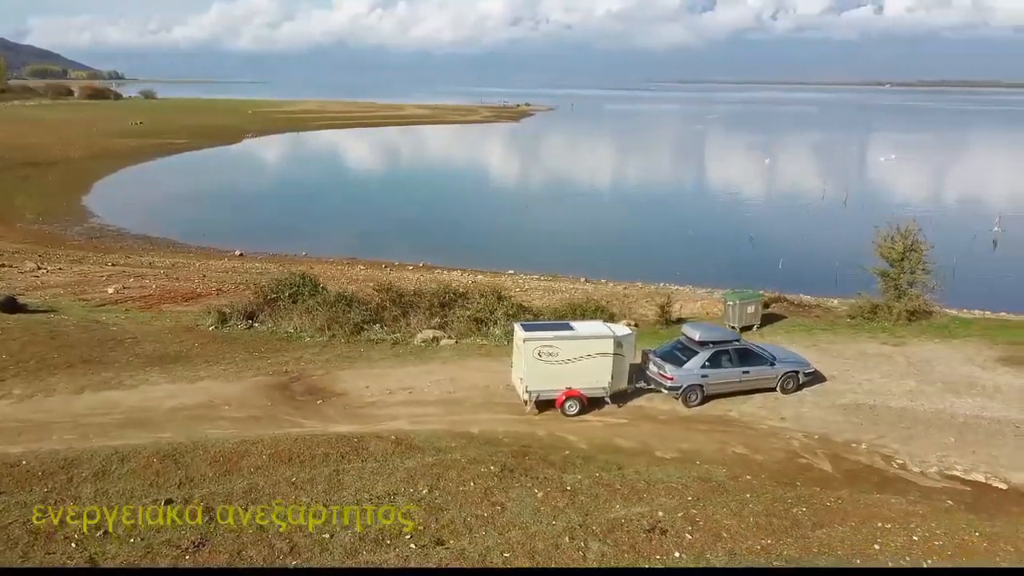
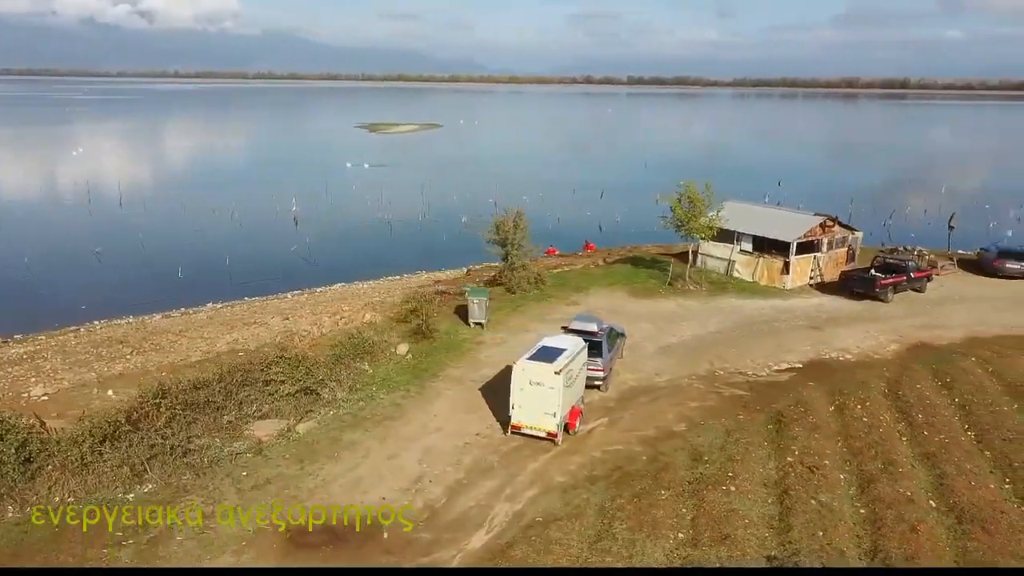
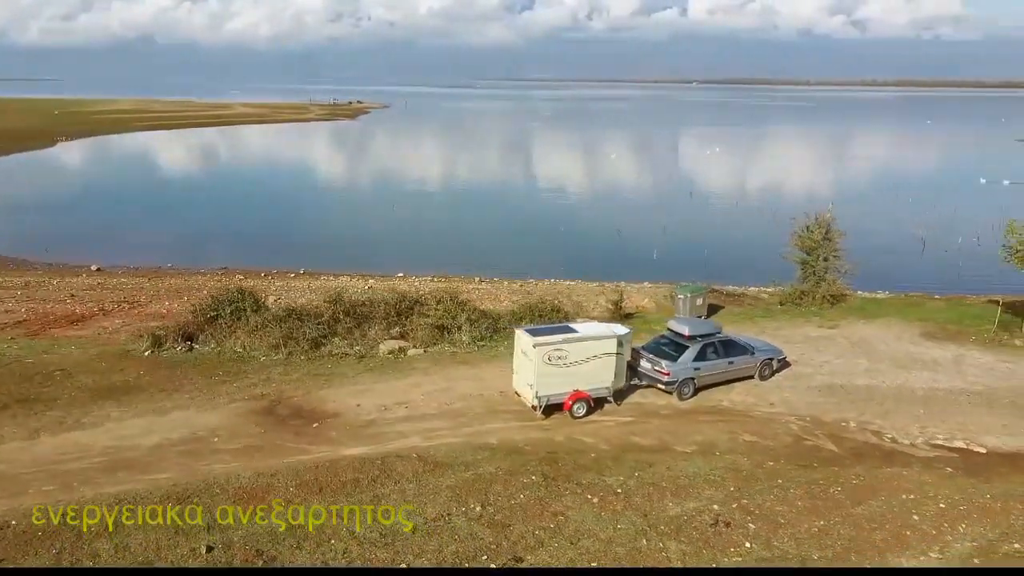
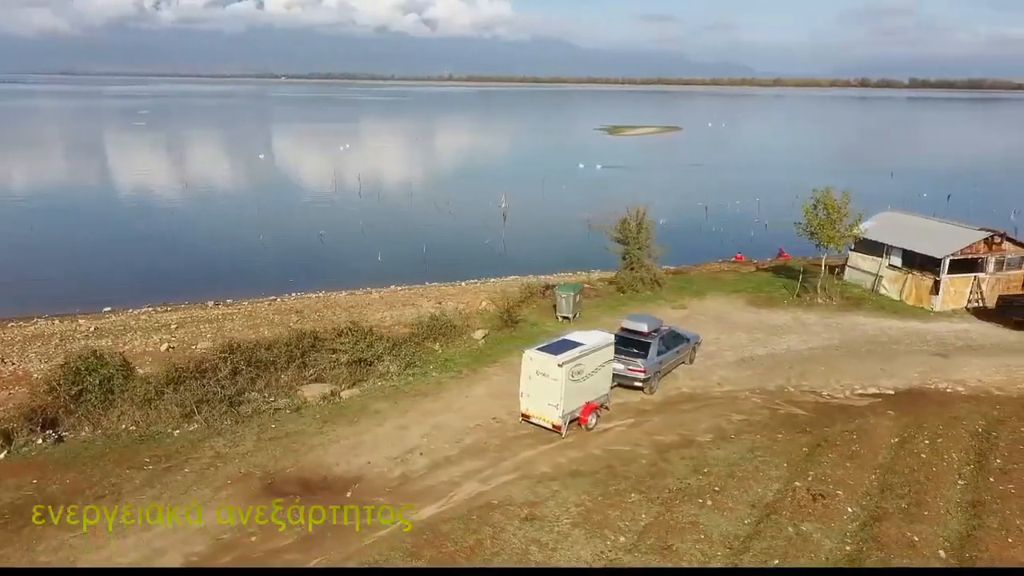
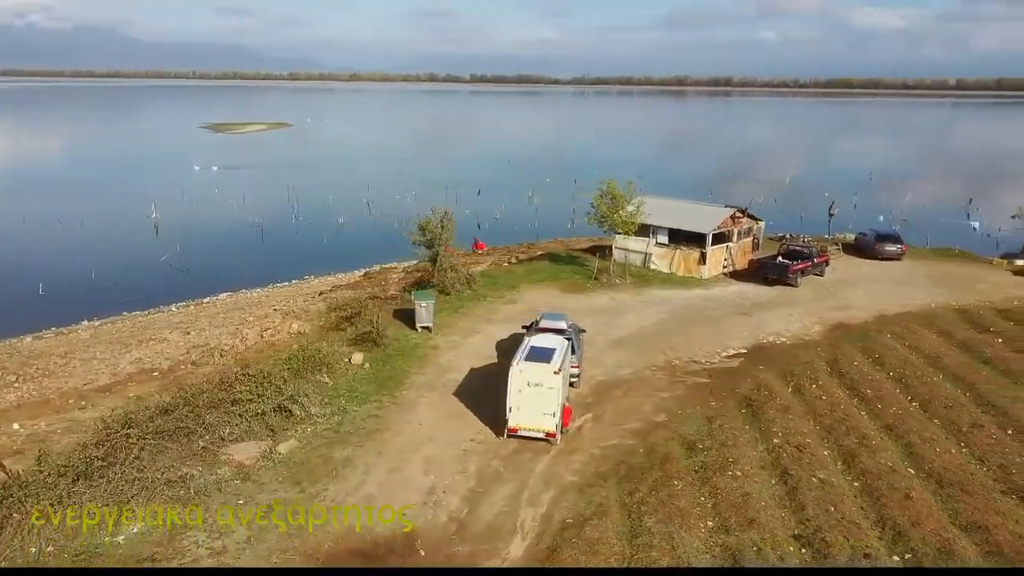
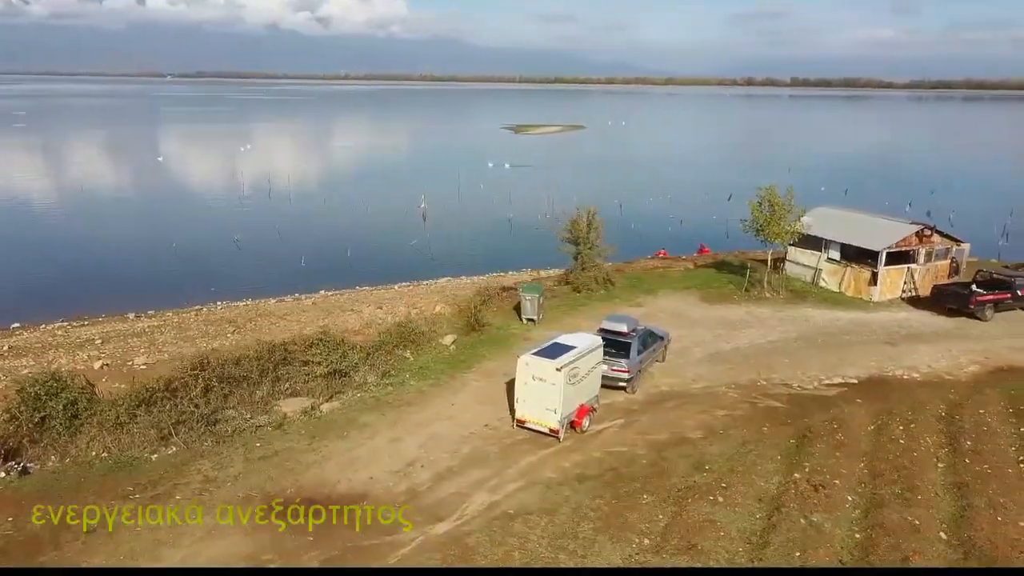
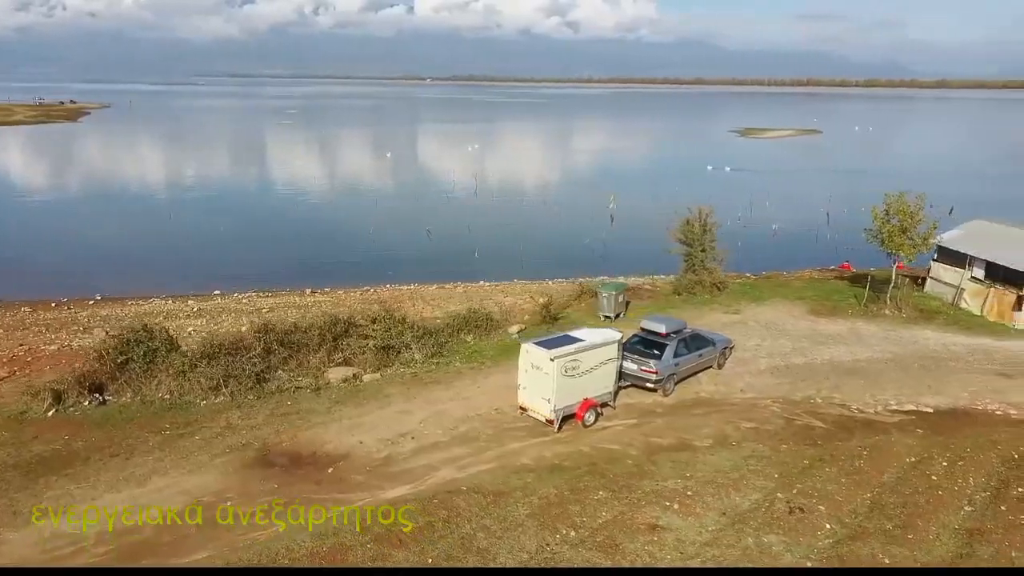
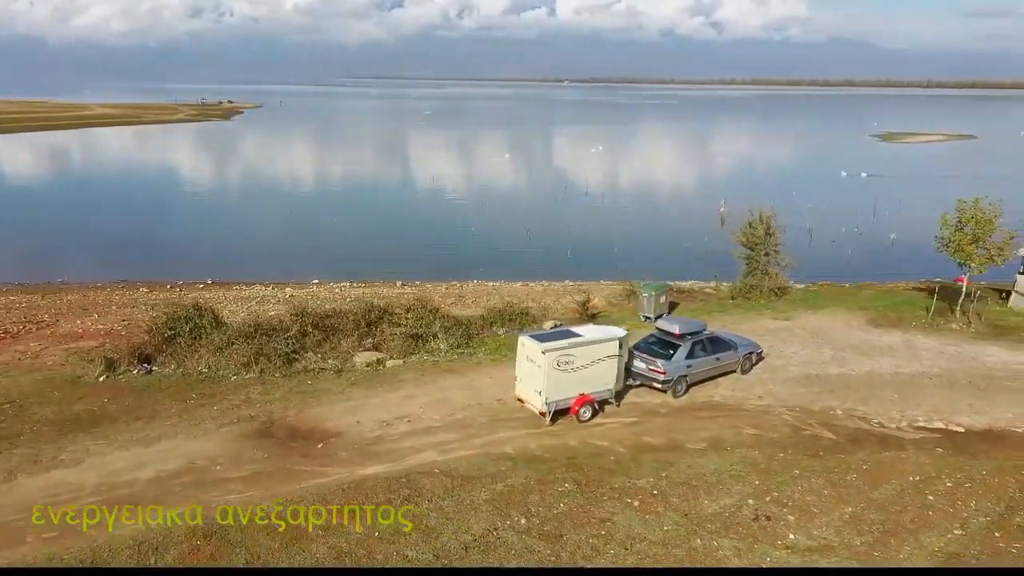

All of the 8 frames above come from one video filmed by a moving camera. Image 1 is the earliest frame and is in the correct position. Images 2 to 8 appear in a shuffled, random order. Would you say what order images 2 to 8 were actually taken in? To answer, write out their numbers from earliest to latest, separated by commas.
3, 8, 7, 4, 6, 2, 5
